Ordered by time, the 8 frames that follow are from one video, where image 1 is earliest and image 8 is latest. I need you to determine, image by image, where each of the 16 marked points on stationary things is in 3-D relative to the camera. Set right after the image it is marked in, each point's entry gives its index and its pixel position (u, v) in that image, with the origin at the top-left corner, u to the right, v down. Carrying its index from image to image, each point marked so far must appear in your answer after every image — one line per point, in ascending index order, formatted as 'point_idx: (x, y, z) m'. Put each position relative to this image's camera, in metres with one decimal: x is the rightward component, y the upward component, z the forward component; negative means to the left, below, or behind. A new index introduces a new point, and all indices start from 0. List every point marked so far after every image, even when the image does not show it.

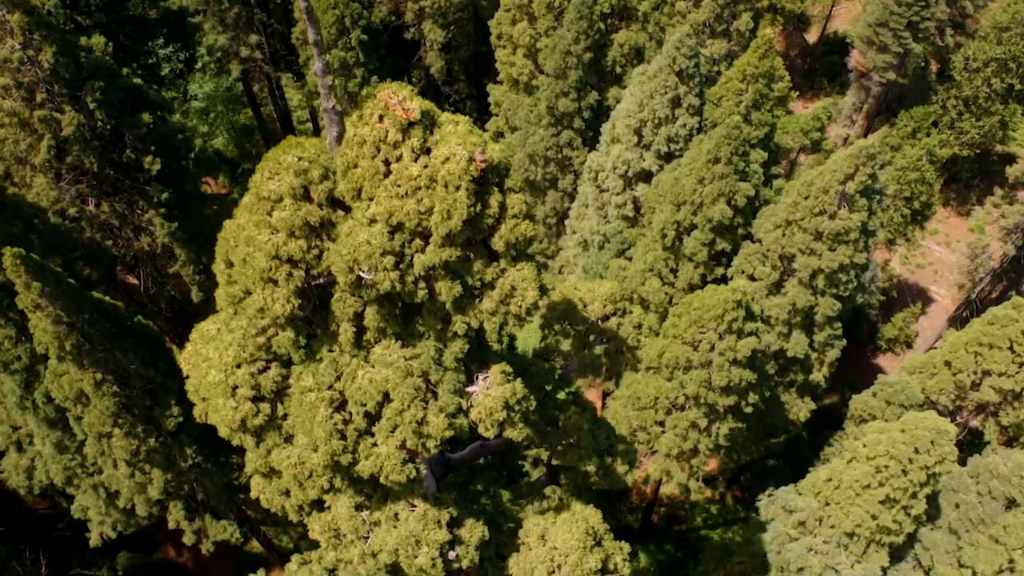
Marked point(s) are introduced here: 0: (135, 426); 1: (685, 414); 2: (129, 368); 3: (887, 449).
0: (-29.5, -11.3, +17.1) m
1: (+15.2, -11.3, +19.1) m
2: (-30.4, -6.5, +17.4) m
3: (+31.6, -13.4, +18.2) m
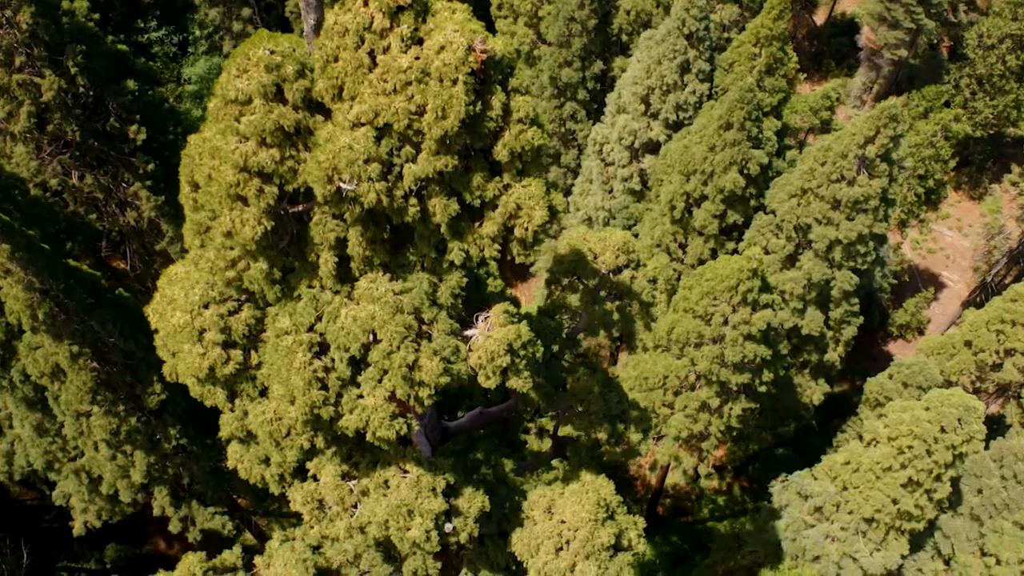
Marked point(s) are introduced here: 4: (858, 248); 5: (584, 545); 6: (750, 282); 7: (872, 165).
0: (-29.4, -8.9, +16.1) m
1: (+15.3, -9.0, +18.1) m
2: (-30.3, -4.1, +16.4) m
3: (+31.7, -11.1, +17.3) m
4: (+29.4, +3.4, +18.5) m
5: (+3.4, -11.8, +10.0) m
6: (+18.1, +0.4, +16.4) m
7: (+28.8, +9.9, +17.4) m
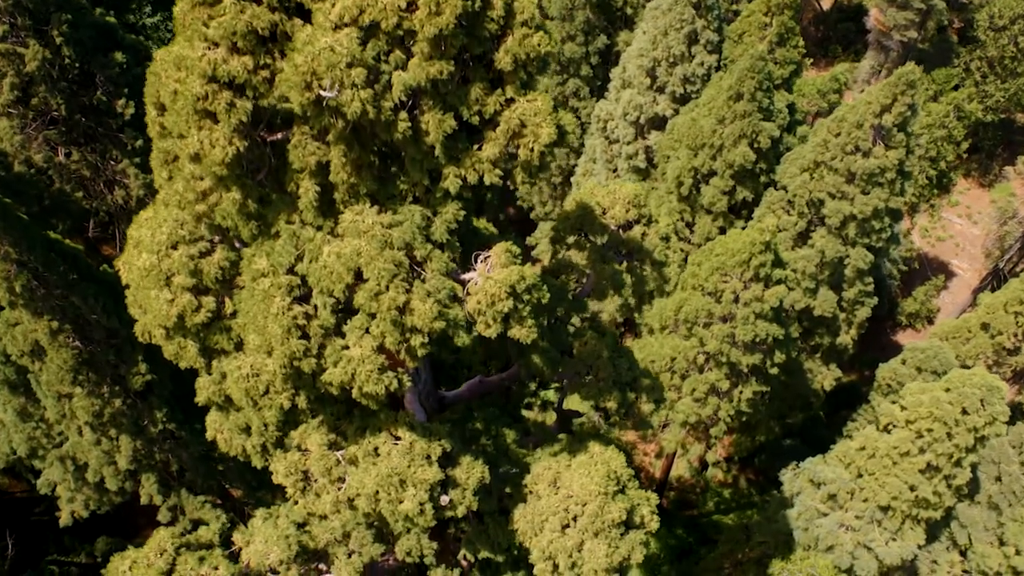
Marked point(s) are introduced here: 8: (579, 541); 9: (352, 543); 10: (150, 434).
0: (-29.3, -7.0, +15.3) m
1: (+15.4, -7.1, +17.3) m
2: (-30.2, -2.2, +15.6) m
3: (+31.8, -9.2, +16.5) m
4: (+29.5, +5.2, +17.7) m
5: (+3.5, -9.9, +9.3) m
6: (+18.2, +2.3, +15.7) m
7: (+28.9, +11.8, +16.6) m
8: (+3.0, -11.0, +9.4) m
9: (-7.5, -11.7, +10.0) m
10: (-26.9, -11.1, +16.1) m
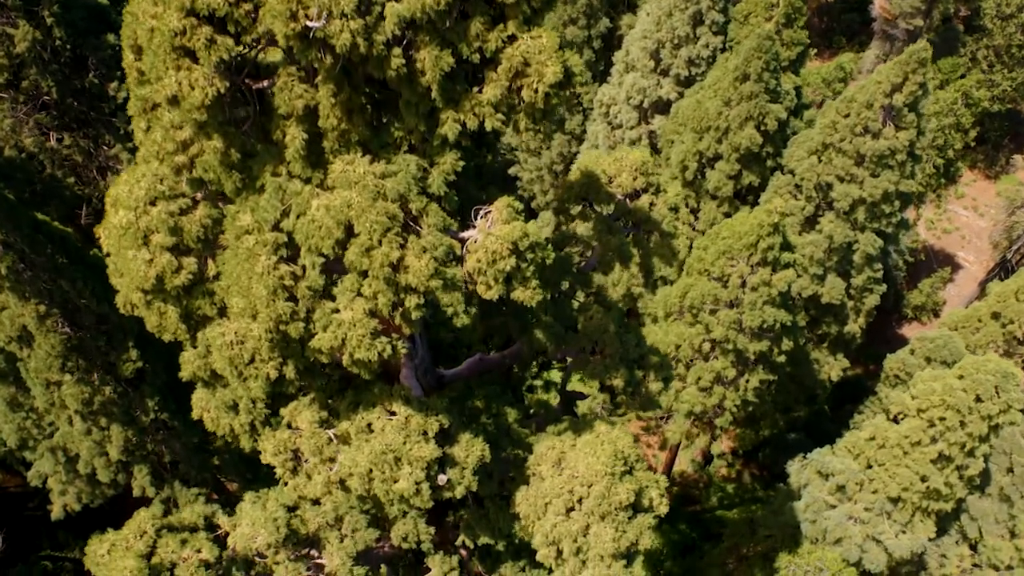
0: (-29.3, -5.8, +14.8) m
1: (+15.5, -6.0, +16.9) m
2: (-30.1, -1.1, +15.1) m
3: (+31.8, -8.1, +16.1) m
4: (+29.6, +6.4, +17.3) m
5: (+3.5, -8.7, +8.8) m
6: (+18.2, +3.4, +15.3) m
7: (+29.0, +12.9, +16.2) m
8: (+3.1, -9.8, +9.0) m
9: (-7.5, -10.5, +9.6) m
10: (-26.8, -9.9, +15.7) m
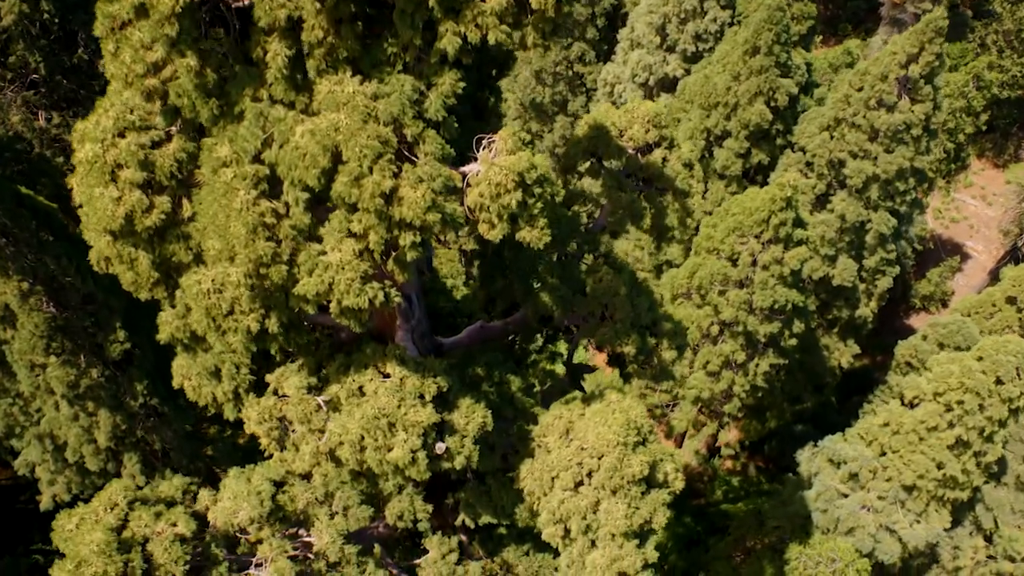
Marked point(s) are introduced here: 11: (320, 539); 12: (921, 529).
0: (-29.1, -4.2, +14.2) m
1: (+15.6, -4.5, +16.3) m
2: (-30.0, +0.5, +14.5) m
3: (+32.0, -6.6, +15.5) m
4: (+29.7, +7.9, +16.7) m
5: (+3.7, -7.2, +8.2) m
6: (+18.4, +4.9, +14.7) m
7: (+29.2, +14.4, +15.7) m
8: (+3.2, -8.3, +8.4) m
9: (-7.3, -8.9, +9.0) m
10: (-26.7, -8.3, +15.1) m
11: (-8.0, -10.3, +9.0) m
12: (+30.7, -18.0, +16.2) m
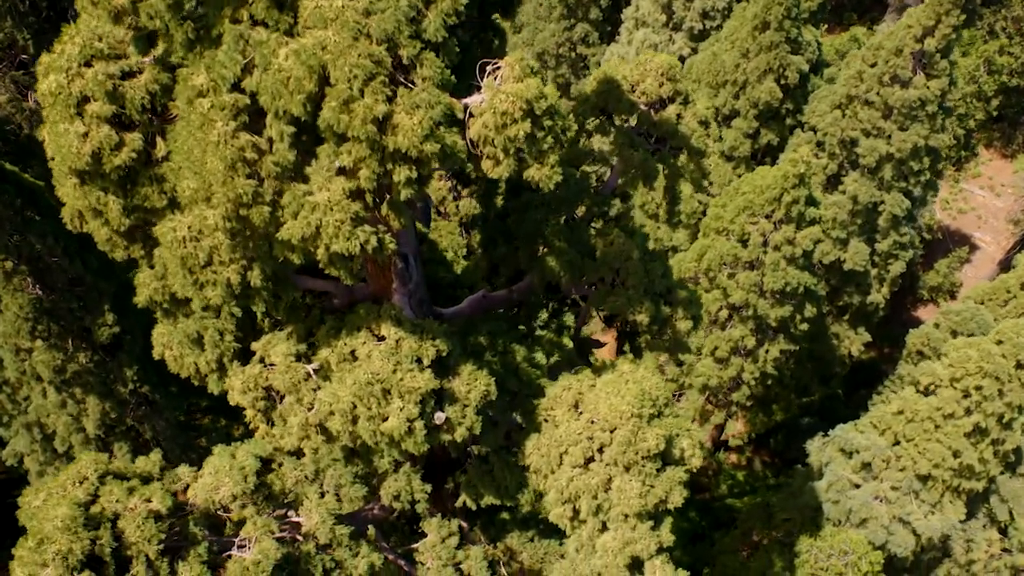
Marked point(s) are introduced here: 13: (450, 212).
0: (-29.0, -2.9, +13.6) m
1: (+15.8, -3.2, +15.8) m
2: (-29.8, +1.8, +14.0) m
3: (+32.1, -5.3, +15.0) m
4: (+29.9, +9.2, +16.2) m
5: (+3.9, -5.9, +7.7) m
6: (+18.6, +6.2, +14.2) m
7: (+29.3, +15.7, +15.2) m
8: (+3.4, -7.0, +7.9) m
9: (-7.2, -7.6, +8.4) m
10: (-26.5, -7.0, +14.5) m
11: (-7.9, -9.0, +8.4) m
12: (+30.9, -16.8, +15.7) m
13: (-3.4, +4.3, +11.9) m
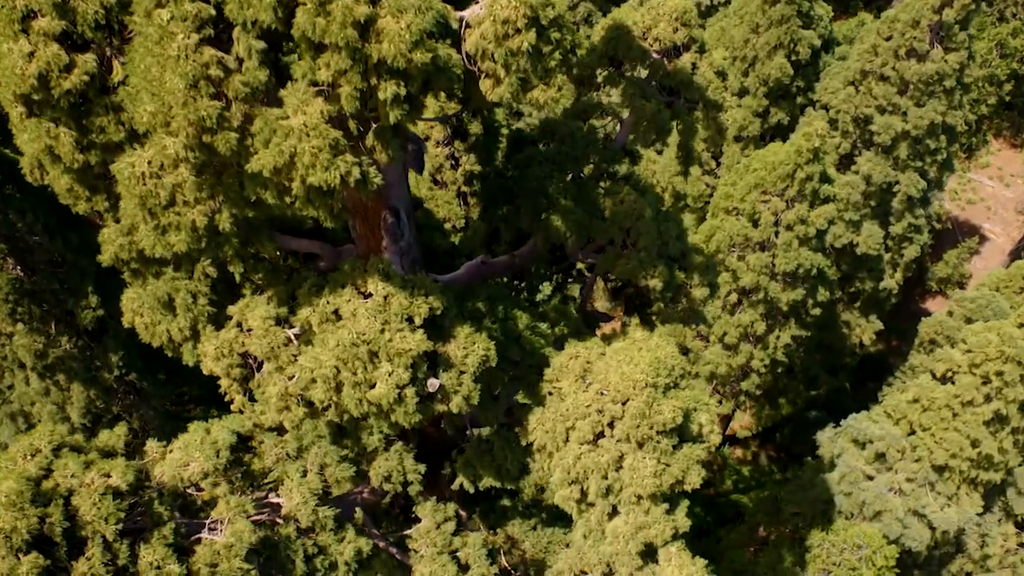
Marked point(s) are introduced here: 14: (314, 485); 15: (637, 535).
0: (-28.9, -1.7, +13.0) m
1: (+15.8, -1.9, +15.1) m
2: (-29.8, +3.1, +13.3) m
3: (+32.2, -4.1, +14.4) m
4: (+30.0, +10.4, +15.6) m
5: (+3.9, -4.6, +7.0) m
6: (+18.6, +7.5, +13.6) m
7: (+29.4, +16.9, +14.6) m
8: (+3.4, -5.7, +7.2) m
9: (-7.1, -6.4, +7.8) m
10: (-26.5, -5.8, +13.8) m
11: (-7.8, -7.7, +7.8) m
12: (+30.9, -15.5, +15.1) m
13: (-3.4, +5.6, +11.3) m
14: (-6.9, -7.2, +7.8) m
15: (+4.3, -8.6, +7.5) m
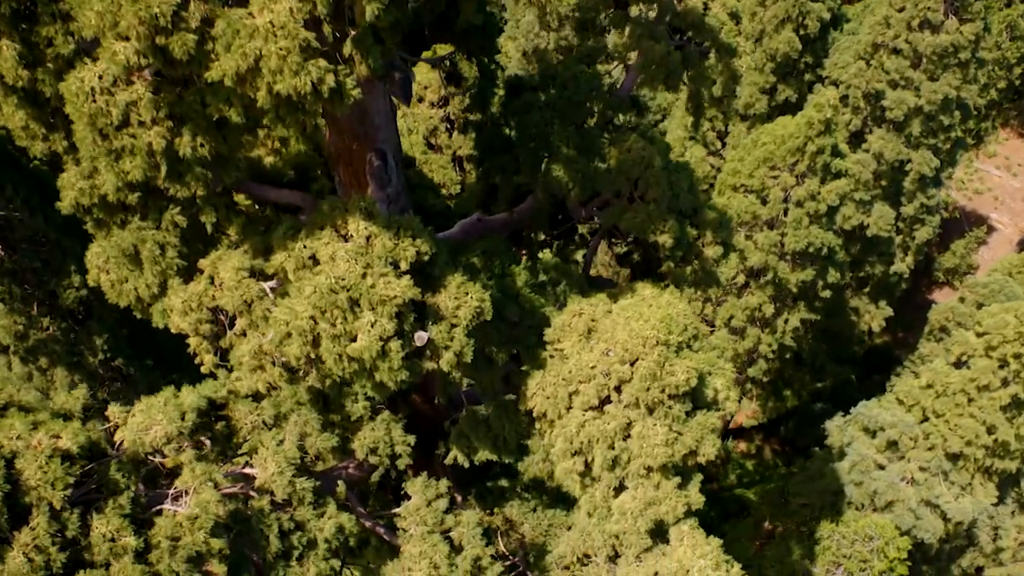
0: (-29.0, -0.3, +12.4) m
1: (+15.7, -0.6, +14.6) m
2: (-29.8, +4.4, +12.7) m
3: (+32.1, -2.8, +13.8) m
4: (+29.9, +11.7, +15.1) m
5: (+3.8, -3.3, +6.5) m
6: (+18.6, +8.8, +13.0) m
7: (+29.3, +18.2, +14.1) m
8: (+3.4, -4.4, +6.7) m
9: (-7.2, -5.0, +7.2) m
10: (-26.5, -4.4, +13.3) m
11: (-7.9, -6.4, +7.2) m
12: (+30.8, -14.2, +14.5) m
13: (-3.4, +6.9, +10.7) m
14: (-7.0, -5.9, +7.2) m
15: (+4.2, -7.2, +6.9) m
